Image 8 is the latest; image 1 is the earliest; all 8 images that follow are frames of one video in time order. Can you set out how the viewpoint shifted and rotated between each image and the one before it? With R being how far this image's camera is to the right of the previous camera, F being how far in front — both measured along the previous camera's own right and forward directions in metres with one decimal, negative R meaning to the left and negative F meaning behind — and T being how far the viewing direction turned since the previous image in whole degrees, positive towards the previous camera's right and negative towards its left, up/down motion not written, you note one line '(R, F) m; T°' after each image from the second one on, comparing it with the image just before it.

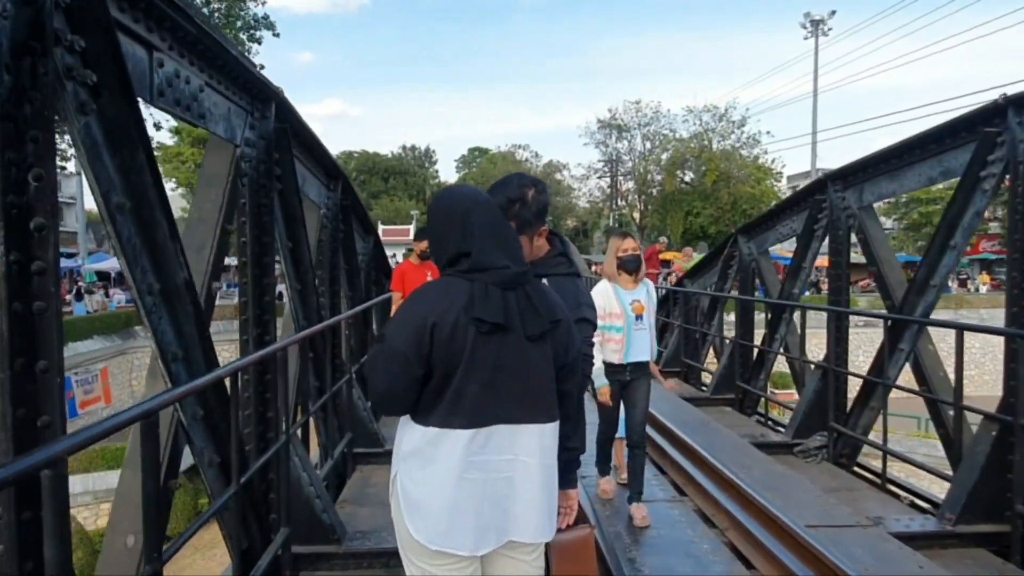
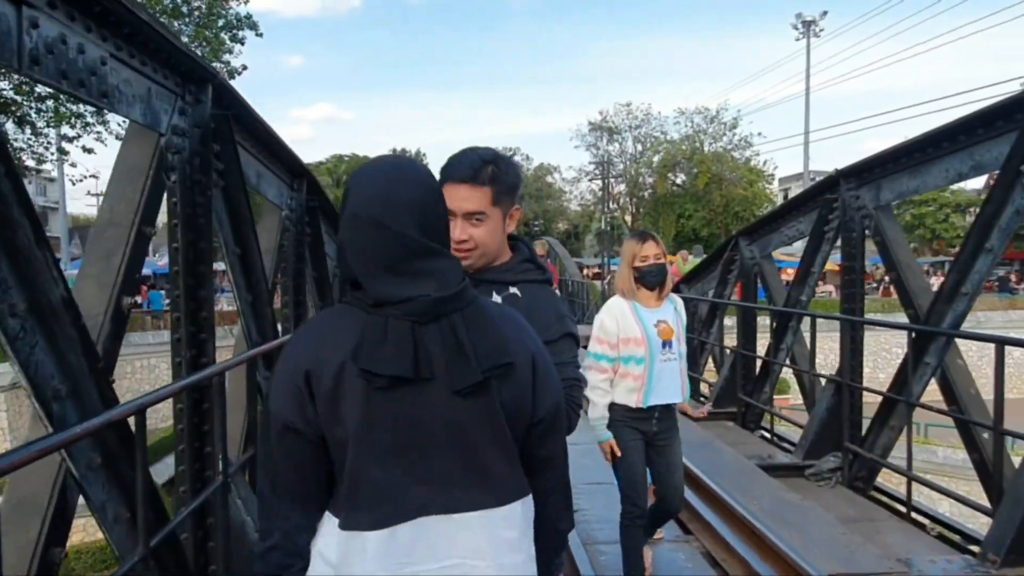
(+0.1, +0.6) m; +1°
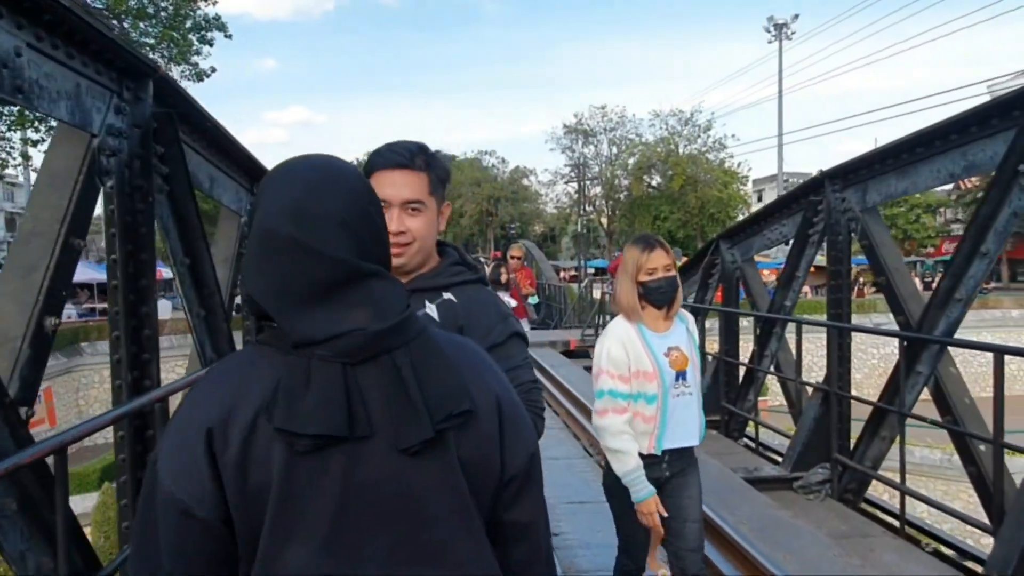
(0.0, +0.3) m; +2°
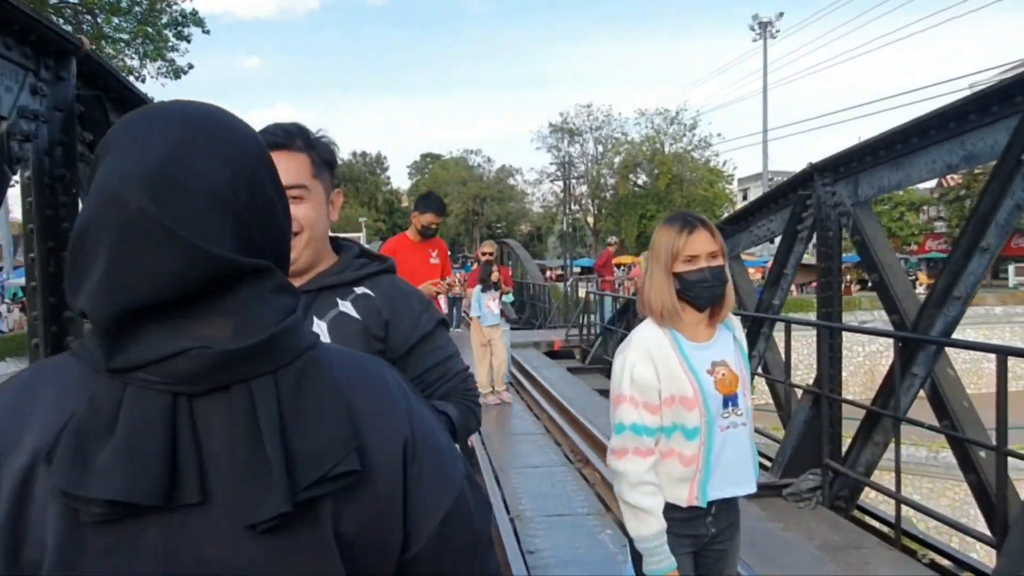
(+0.1, +0.3) m; +1°
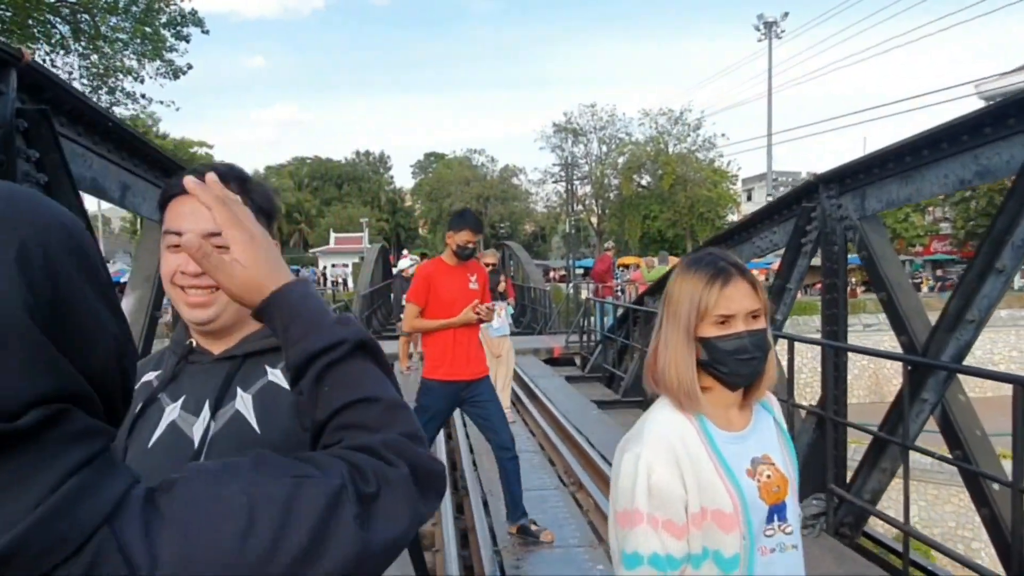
(+0.1, +0.2) m; 0°
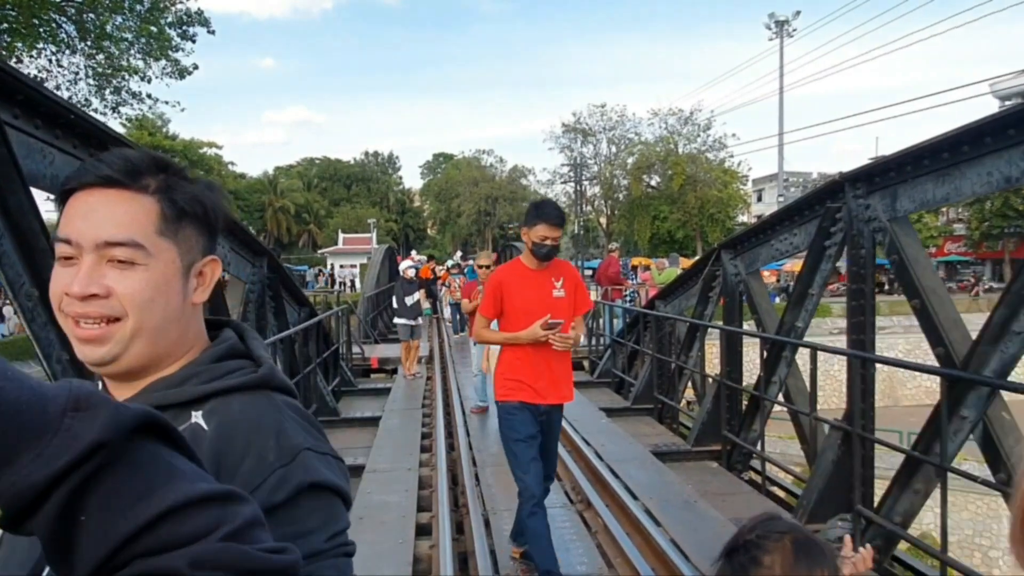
(0.0, +0.3) m; -1°
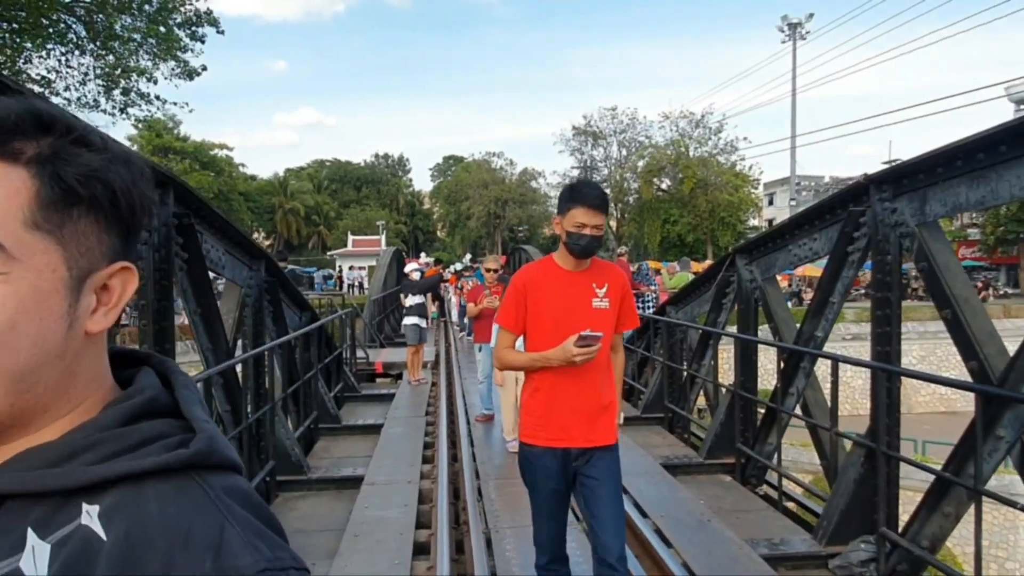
(0.0, +0.2) m; -1°
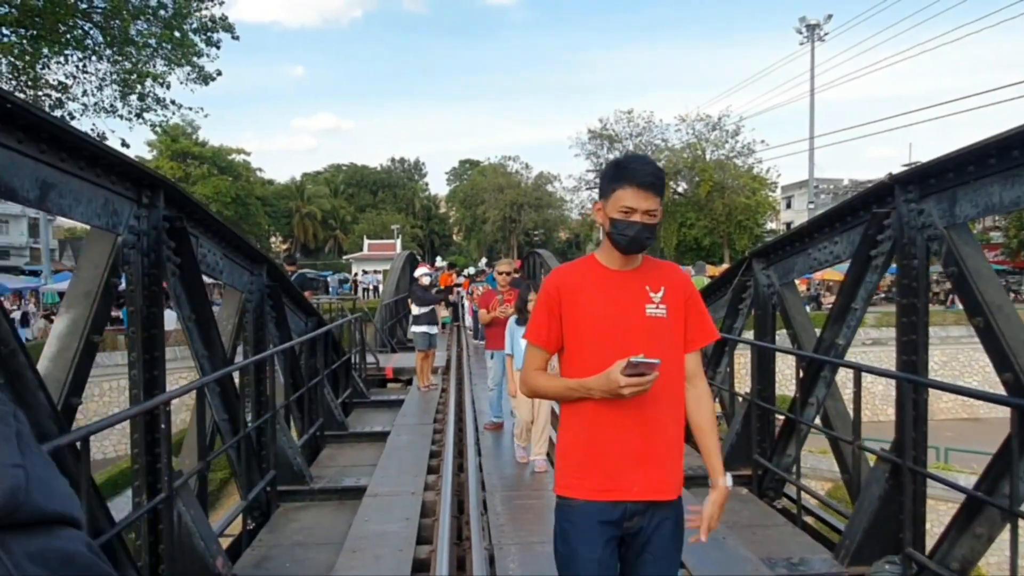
(+0.1, +0.2) m; -1°
